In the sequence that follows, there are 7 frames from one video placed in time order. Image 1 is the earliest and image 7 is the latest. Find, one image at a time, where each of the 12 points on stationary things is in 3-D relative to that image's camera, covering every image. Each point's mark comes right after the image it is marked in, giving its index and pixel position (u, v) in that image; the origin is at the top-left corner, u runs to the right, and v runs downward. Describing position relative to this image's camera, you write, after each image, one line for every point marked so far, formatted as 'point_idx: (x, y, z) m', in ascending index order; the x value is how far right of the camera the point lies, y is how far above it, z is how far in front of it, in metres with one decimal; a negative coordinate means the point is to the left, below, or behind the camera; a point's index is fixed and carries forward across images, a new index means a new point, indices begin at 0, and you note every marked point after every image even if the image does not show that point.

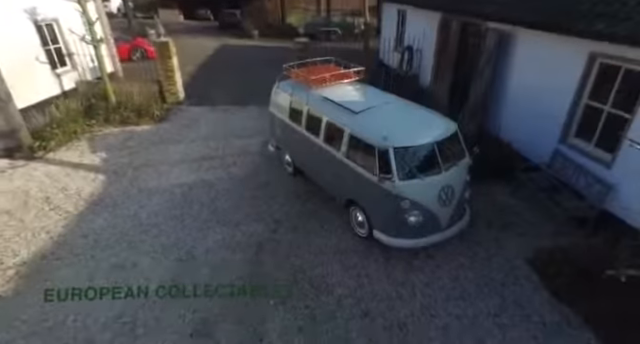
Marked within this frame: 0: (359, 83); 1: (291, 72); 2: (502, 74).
0: (+0.7, +1.6, +6.8) m
1: (-0.6, +2.0, +7.3) m
2: (+3.8, +2.0, +7.6) m
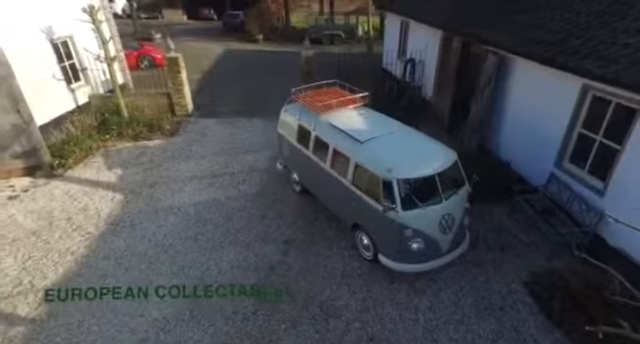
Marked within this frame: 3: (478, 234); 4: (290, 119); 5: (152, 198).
0: (+0.8, +1.2, +7.1) m
1: (-0.5, +1.6, +7.7) m
2: (+3.9, +1.6, +7.8) m
3: (+2.6, -1.0, +6.1) m
4: (-0.6, +1.1, +7.5) m
5: (-3.5, -0.6, +7.8) m
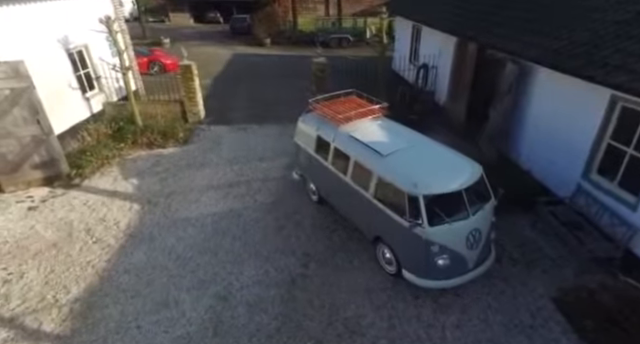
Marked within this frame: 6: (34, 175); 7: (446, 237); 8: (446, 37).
0: (+1.2, +1.0, +7.0) m
1: (-0.1, +1.4, +7.6) m
2: (+4.3, +1.4, +7.7) m
3: (+3.0, -1.2, +6.0) m
4: (-0.2, +0.8, +7.4) m
5: (-3.2, -0.8, +7.8) m
6: (-6.5, -0.1, +8.4) m
7: (+1.7, -0.9, +5.0) m
8: (+3.9, +4.1, +11.3) m
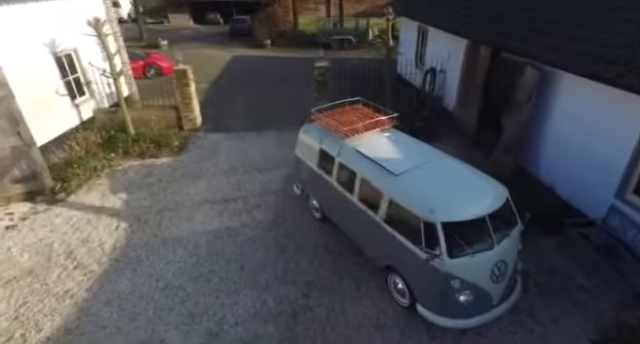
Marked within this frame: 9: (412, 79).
0: (+1.3, +0.7, +6.4) m
1: (0.0, +1.1, +7.0) m
2: (+4.3, +1.1, +7.1) m
3: (+3.0, -1.5, +5.4) m
4: (-0.2, +0.5, +6.8) m
5: (-3.1, -1.1, +7.2) m
6: (-6.5, -0.4, +7.8) m
7: (+1.8, -1.2, +4.4) m
8: (+3.9, +3.8, +10.7) m
9: (+3.4, +3.4, +13.6) m
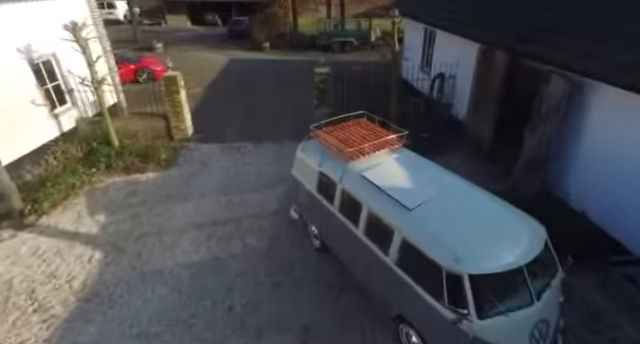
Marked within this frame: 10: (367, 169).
0: (+1.2, +0.3, +5.6) m
1: (0.0, +0.7, +6.2) m
2: (+4.3, +0.7, +6.3) m
3: (+3.0, -1.9, +4.5) m
4: (-0.2, +0.2, +6.0) m
5: (-3.1, -1.5, +6.4) m
6: (-6.5, -0.8, +7.0) m
7: (+1.8, -1.6, +3.6) m
8: (+3.9, +3.4, +9.9) m
9: (+3.5, +3.0, +12.8) m
10: (+0.6, 0.0, +5.1) m
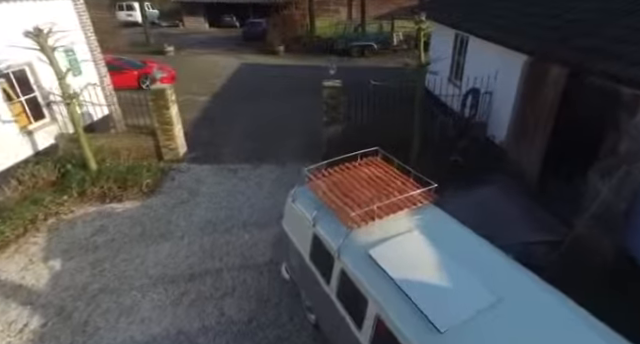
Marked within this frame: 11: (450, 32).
0: (+1.2, -0.4, +4.0) m
1: (-0.1, 0.0, +4.6) m
2: (+4.3, -0.1, +4.5) m
3: (+2.9, -2.7, +2.8) m
4: (-0.2, -0.6, +4.5) m
5: (-3.2, -2.1, +5.0) m
6: (-6.5, -1.4, +5.8) m
7: (+1.5, -2.3, +1.9) m
8: (+4.1, +2.6, +8.1) m
9: (+3.8, +2.2, +11.0) m
10: (+0.5, -0.7, +3.5) m
11: (+3.9, +4.2, +11.2) m
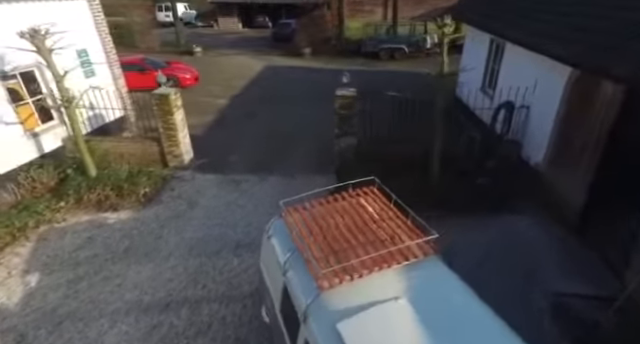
0: (+0.9, -0.8, +3.1) m
1: (-0.3, -0.4, +3.9) m
2: (+4.1, -0.6, +3.4) m
3: (+2.4, -3.1, +1.9) m
4: (-0.5, -0.9, +3.7) m
5: (-3.4, -2.3, +4.5) m
6: (-6.6, -1.4, +5.7) m
7: (+1.0, -2.7, +1.1) m
8: (+4.4, +2.1, +7.0) m
9: (+4.3, +1.7, +9.9) m
10: (+0.2, -1.0, +2.7) m
11: (+4.5, +3.7, +10.1) m
